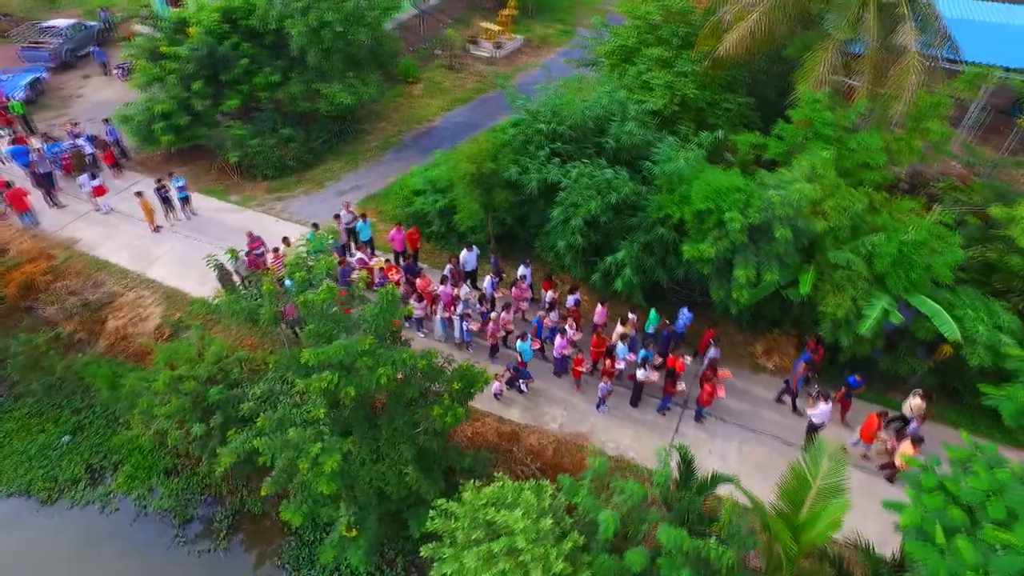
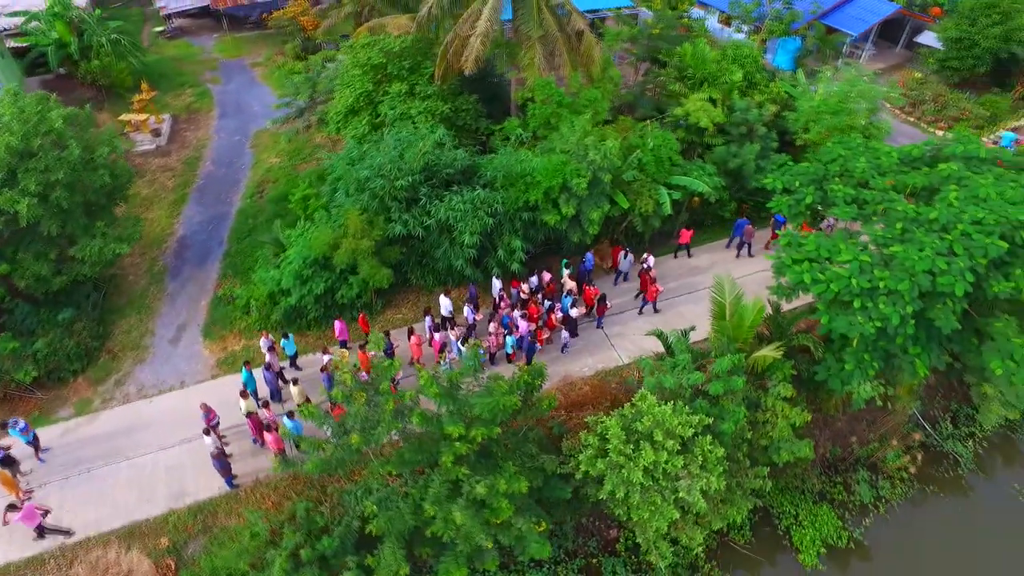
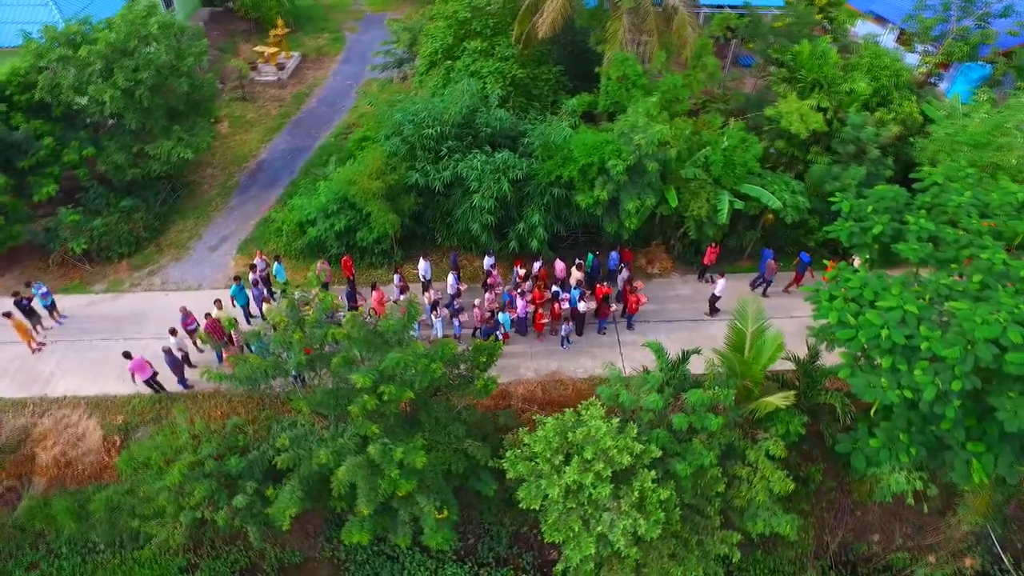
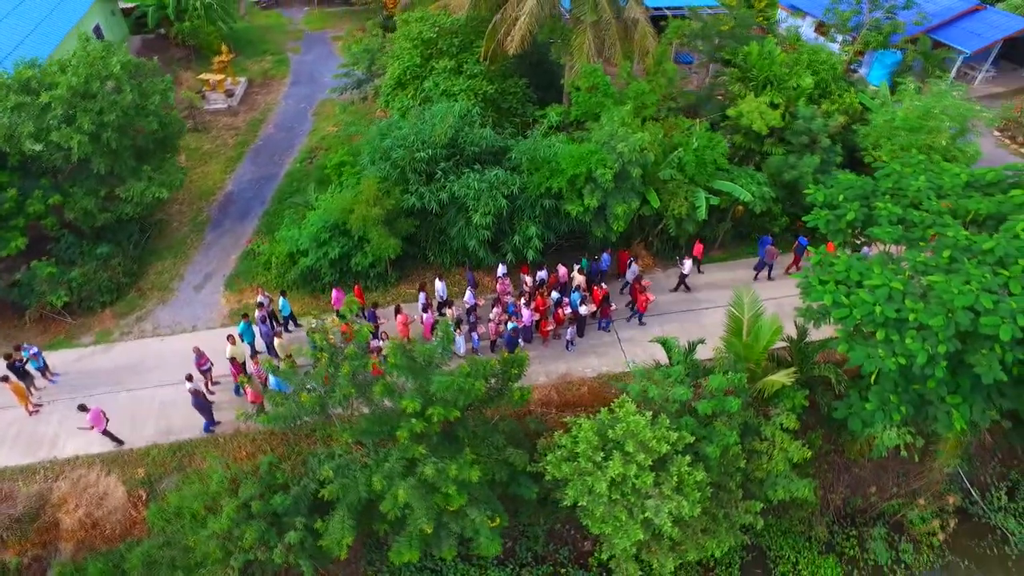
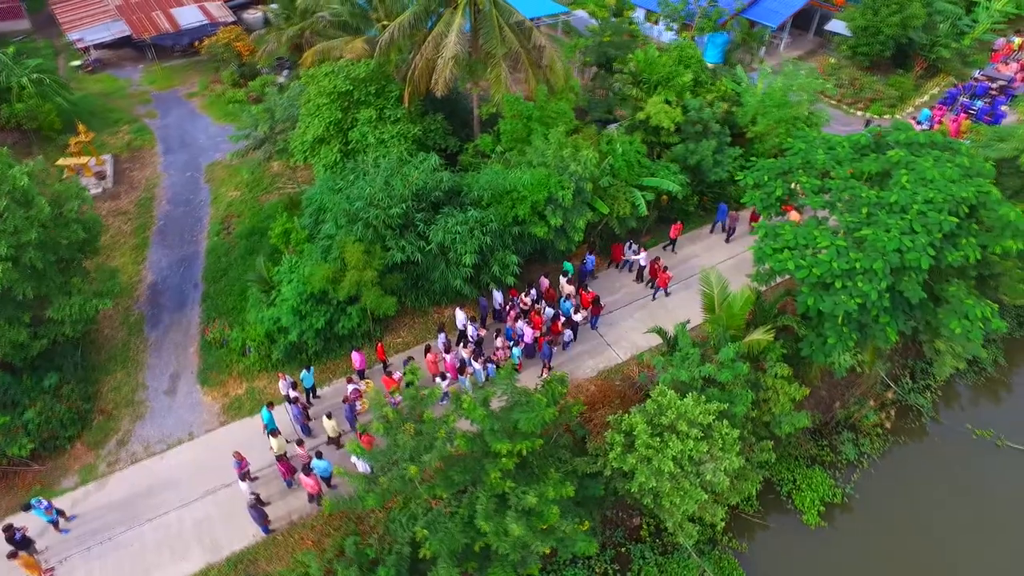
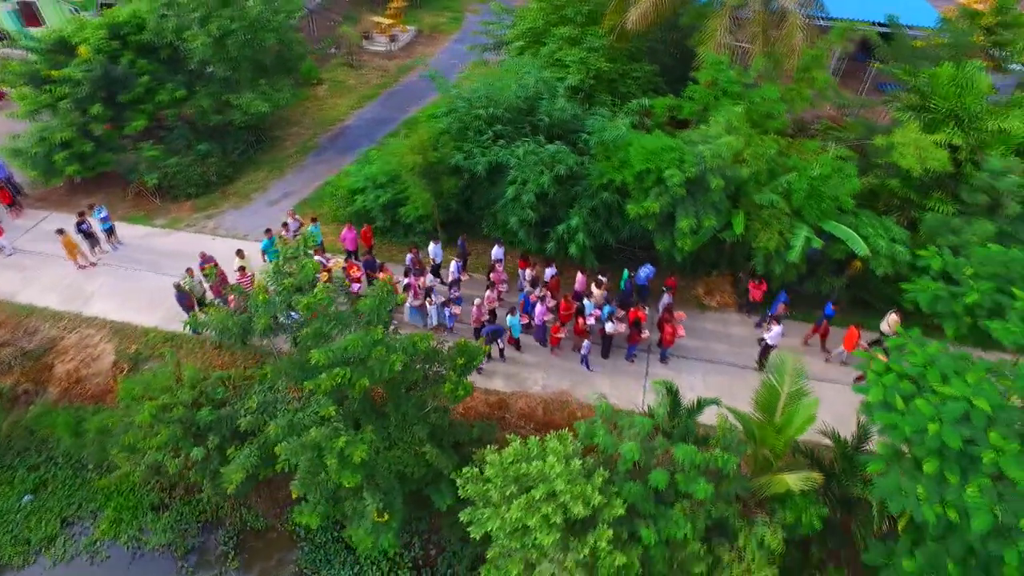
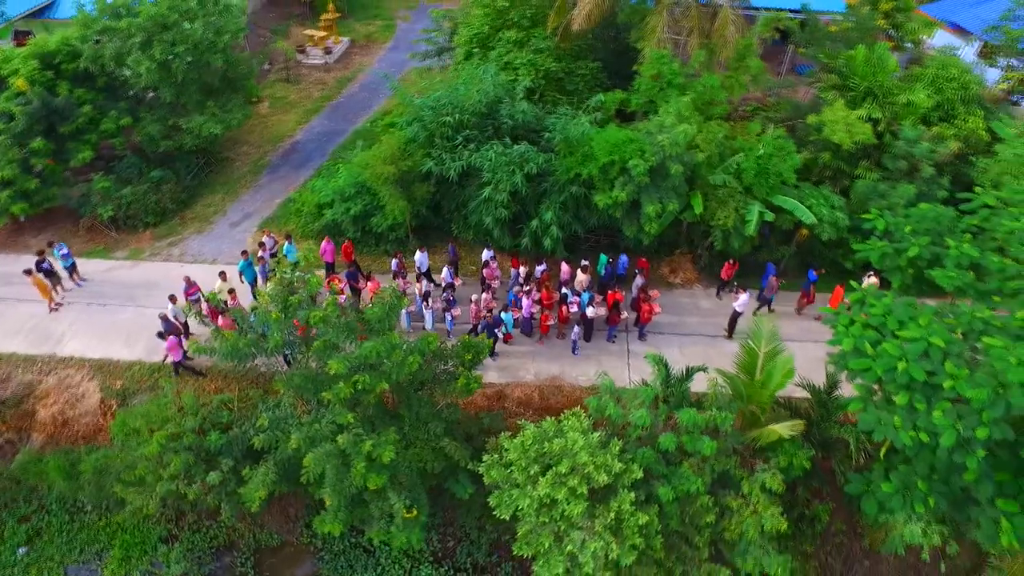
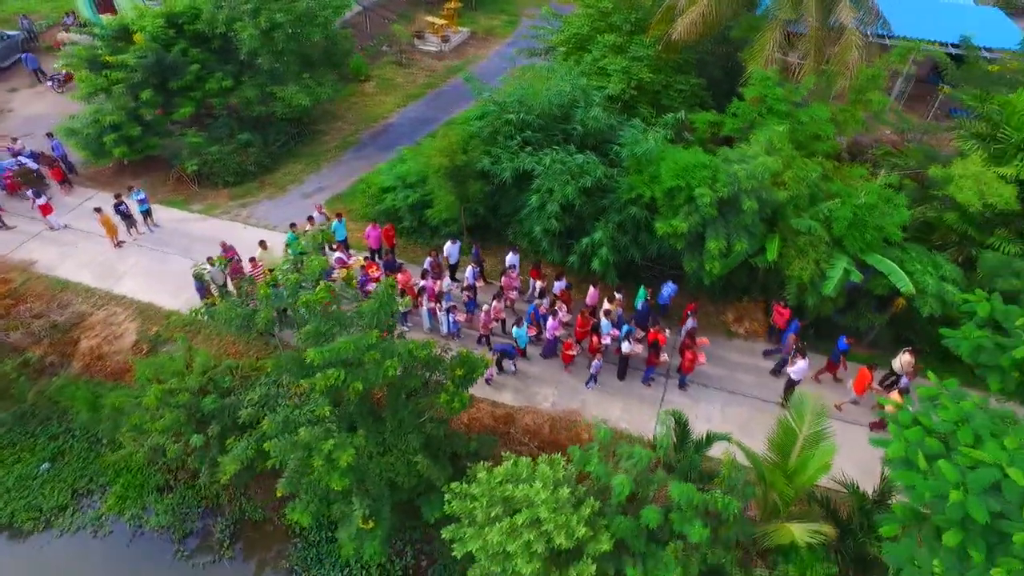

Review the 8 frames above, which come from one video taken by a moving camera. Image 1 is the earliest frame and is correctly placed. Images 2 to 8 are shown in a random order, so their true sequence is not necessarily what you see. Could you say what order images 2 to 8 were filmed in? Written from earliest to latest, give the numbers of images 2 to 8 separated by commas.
8, 6, 7, 3, 4, 2, 5
